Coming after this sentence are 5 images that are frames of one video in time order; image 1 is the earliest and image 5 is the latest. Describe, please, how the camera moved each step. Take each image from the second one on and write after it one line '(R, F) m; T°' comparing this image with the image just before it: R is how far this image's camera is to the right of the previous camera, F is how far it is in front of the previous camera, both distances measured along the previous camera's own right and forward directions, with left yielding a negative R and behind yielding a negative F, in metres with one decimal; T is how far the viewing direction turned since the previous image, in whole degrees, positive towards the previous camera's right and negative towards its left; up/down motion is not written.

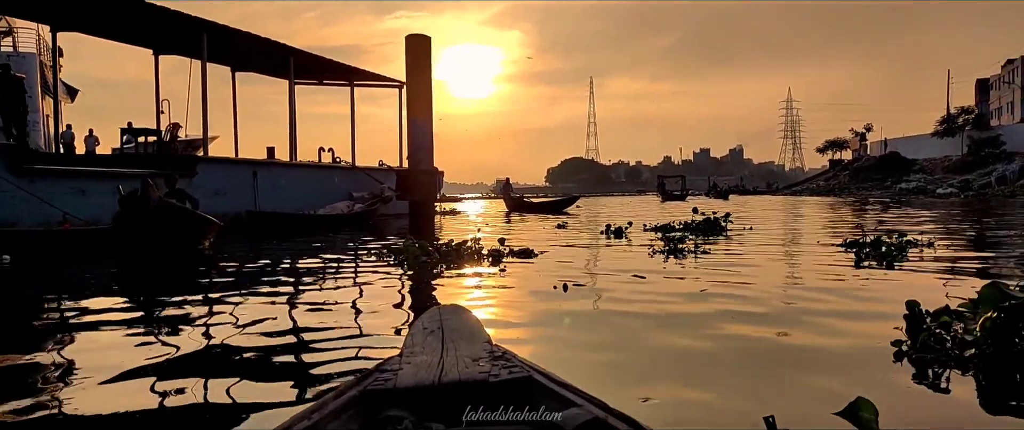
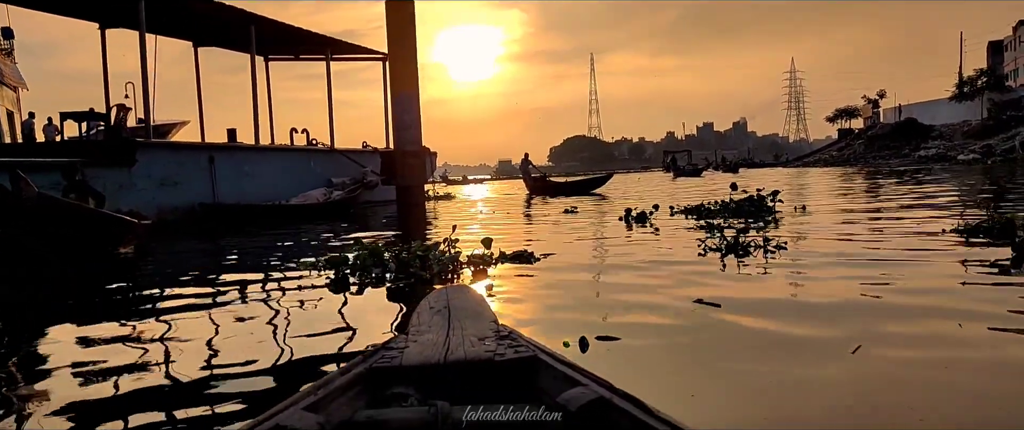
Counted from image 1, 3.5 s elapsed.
(+0.1, +1.6) m; 0°
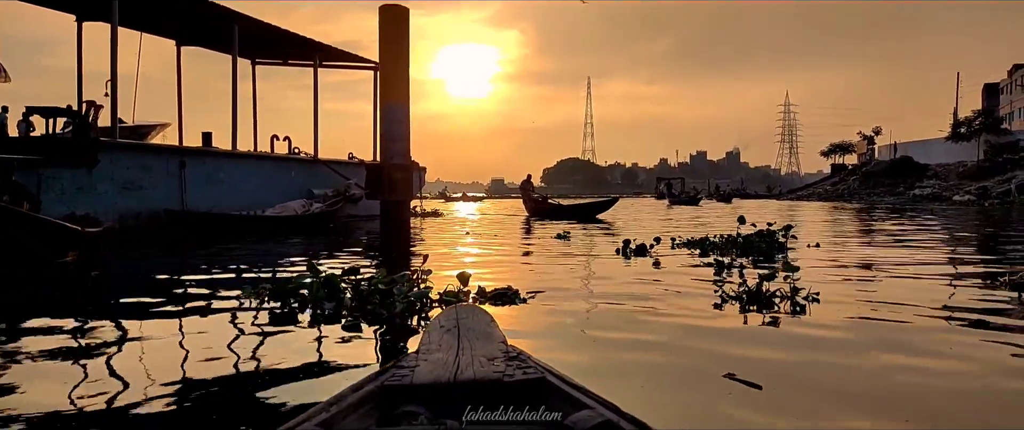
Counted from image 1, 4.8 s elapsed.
(0.0, +0.6) m; +1°
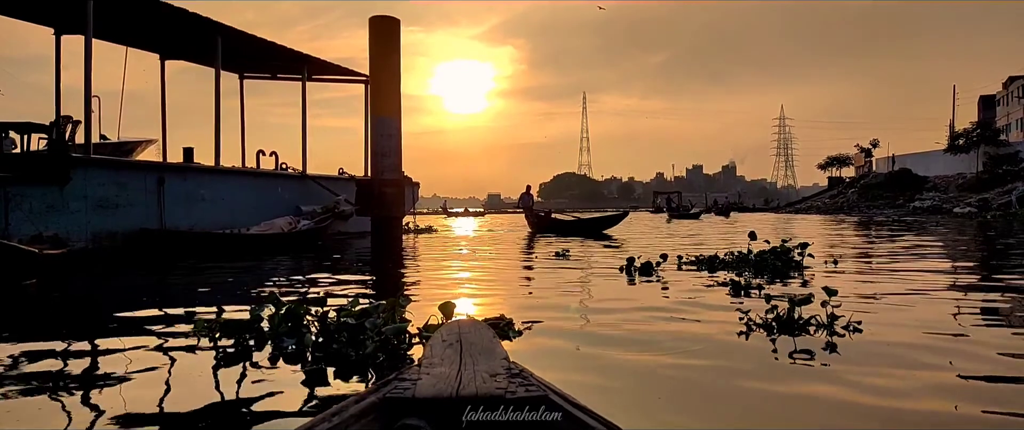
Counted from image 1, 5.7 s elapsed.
(0.0, +0.4) m; 0°
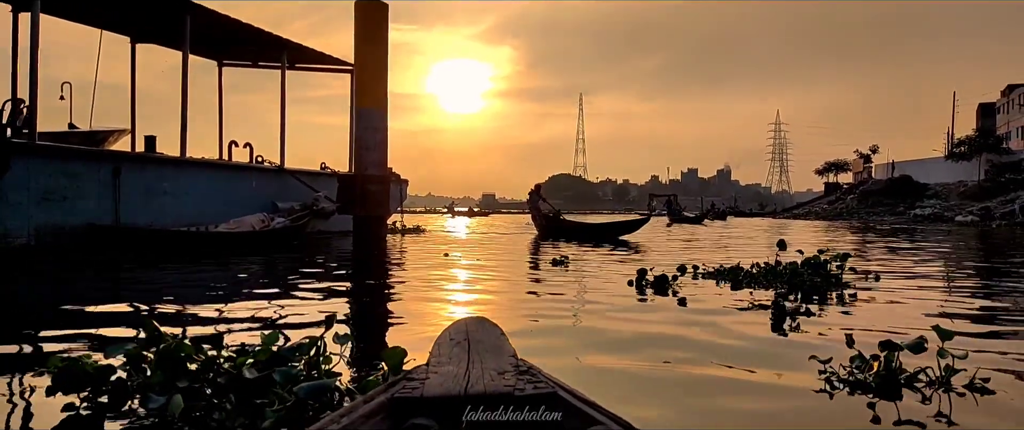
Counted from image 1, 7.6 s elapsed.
(0.0, +0.8) m; 0°
